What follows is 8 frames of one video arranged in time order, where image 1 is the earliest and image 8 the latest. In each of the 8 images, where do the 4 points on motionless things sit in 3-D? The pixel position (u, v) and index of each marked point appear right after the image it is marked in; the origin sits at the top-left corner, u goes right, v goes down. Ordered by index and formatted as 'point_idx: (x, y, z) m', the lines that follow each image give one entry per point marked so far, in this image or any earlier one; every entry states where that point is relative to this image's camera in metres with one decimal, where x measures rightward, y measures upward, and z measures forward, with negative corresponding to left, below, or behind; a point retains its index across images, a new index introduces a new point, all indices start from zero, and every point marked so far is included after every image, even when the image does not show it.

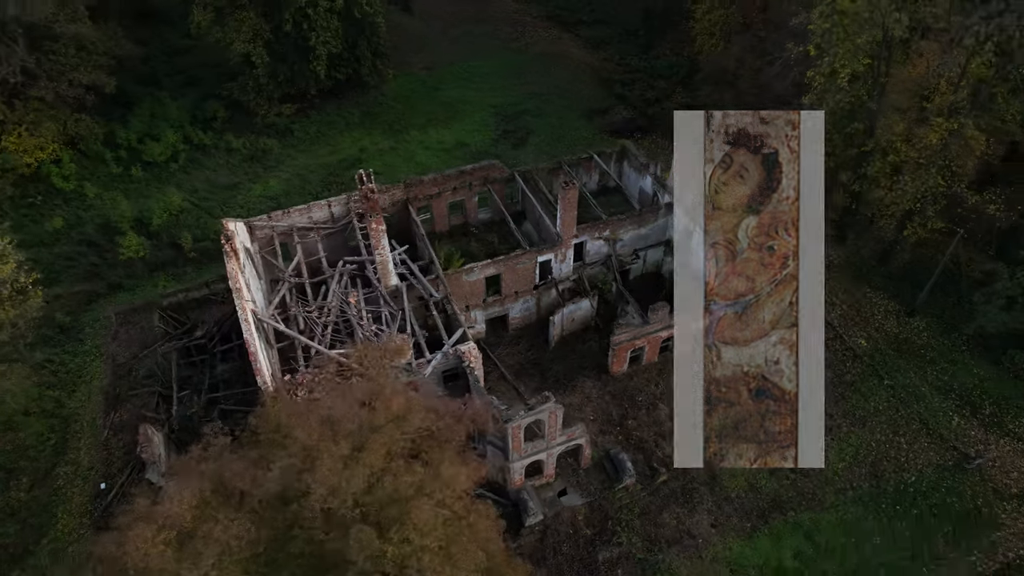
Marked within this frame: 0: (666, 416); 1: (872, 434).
0: (+4.6, -3.8, +19.3) m
1: (+10.7, -4.4, +19.1) m
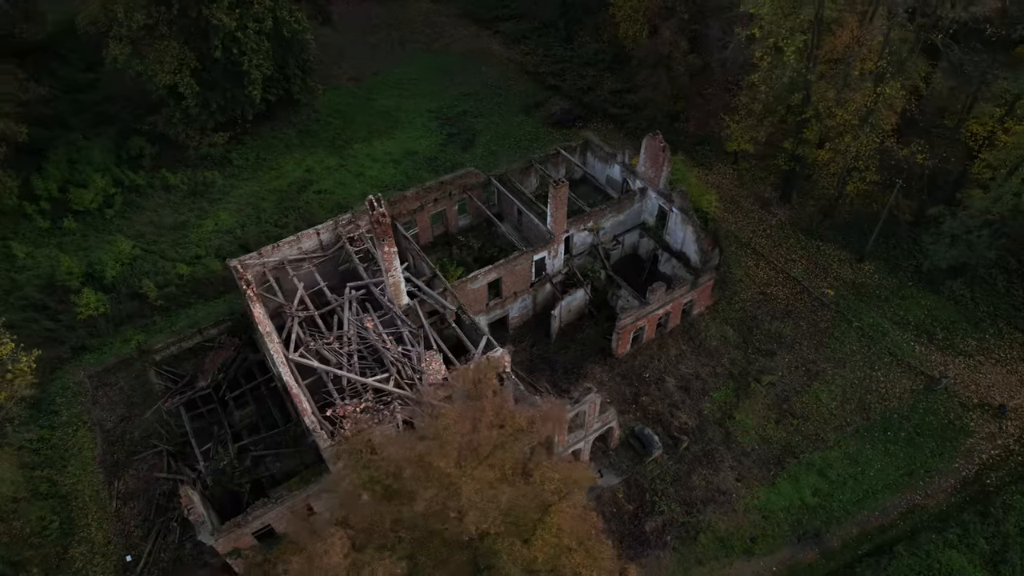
0: (+5.2, -3.2, +20.6) m
1: (+11.2, -2.8, +21.2) m
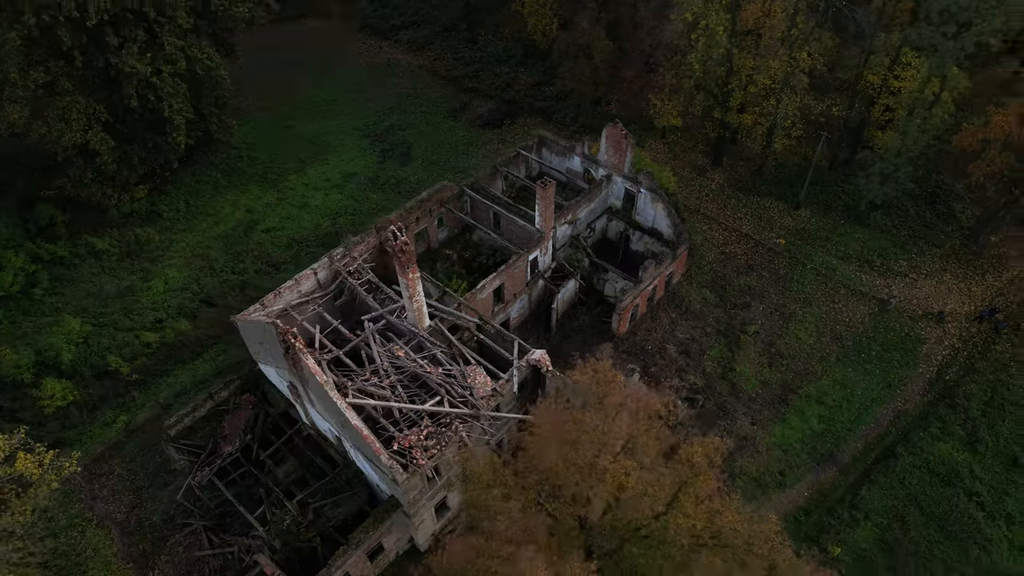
0: (+5.6, -2.3, +22.2) m
1: (+11.3, -0.8, +23.8) m
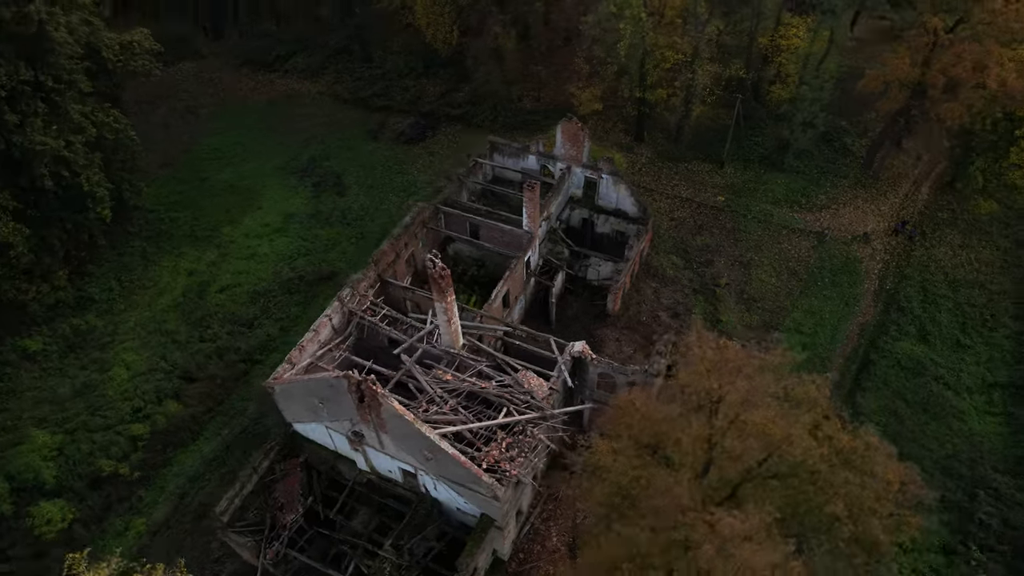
0: (+5.8, -1.1, +23.9) m
1: (+10.6, +1.5, +26.5) m
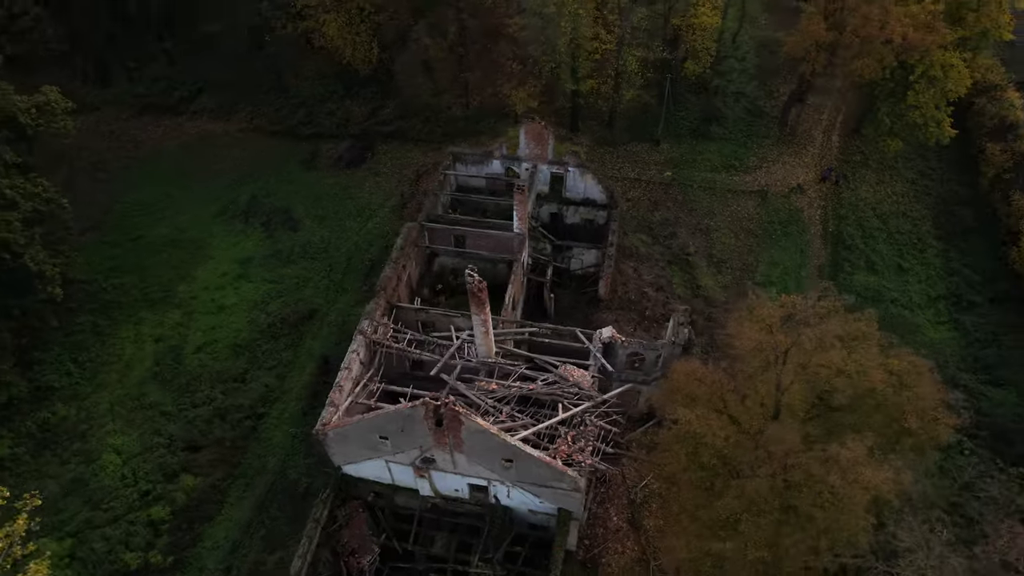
0: (+5.5, -0.2, +25.2) m
1: (+9.3, +3.2, +28.6) m
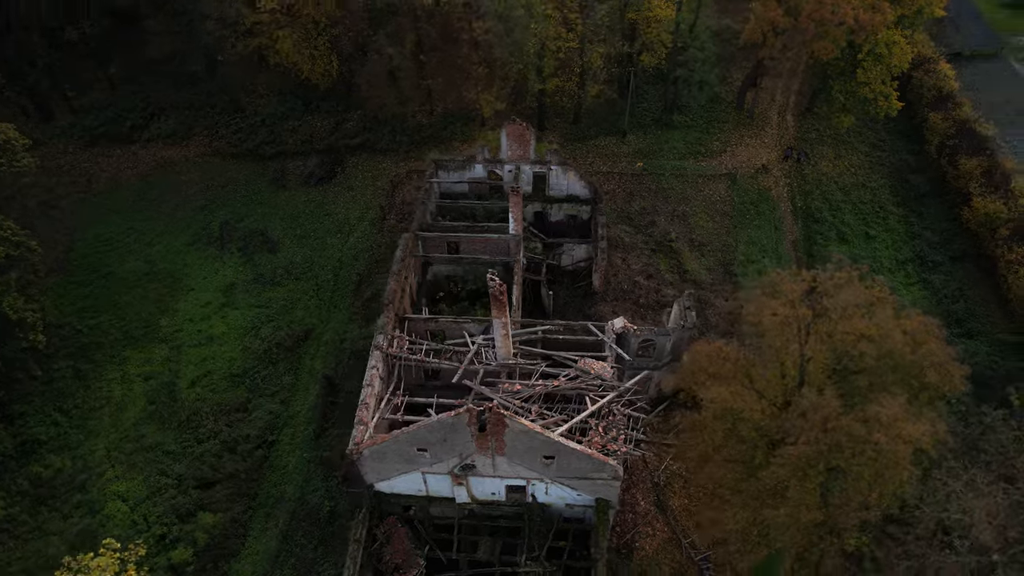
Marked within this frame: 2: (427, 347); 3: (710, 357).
0: (+5.3, +0.3, +25.9) m
1: (+8.4, +4.0, +29.6) m
2: (-2.5, -1.8, +19.2) m
3: (+5.5, -1.9, +18.2) m
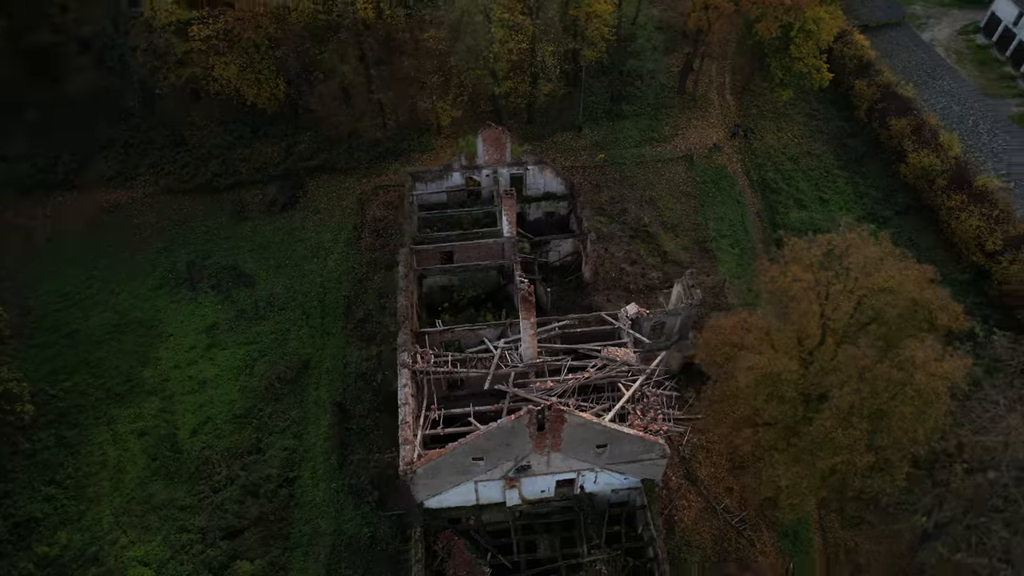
0: (+4.9, +0.9, +26.8) m
1: (+7.1, +4.9, +30.7) m
2: (-1.8, -2.1, +19.2) m
3: (+6.2, -1.2, +19.1) m
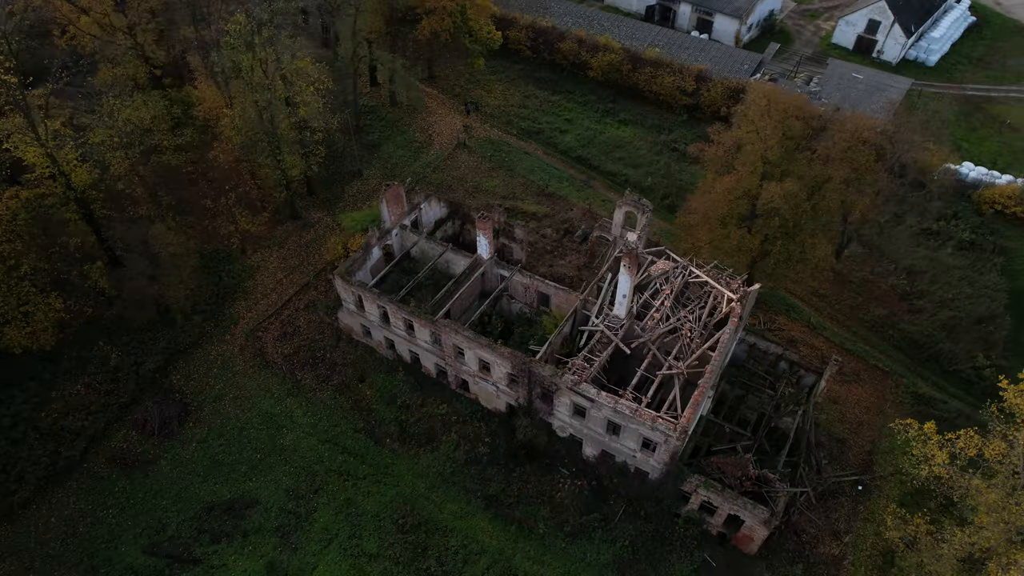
0: (+0.9, +2.3, +29.8) m
1: (-2.2, +5.9, +33.7) m
2: (+2.3, -2.2, +20.4) m
3: (+6.9, +3.1, +24.6) m
